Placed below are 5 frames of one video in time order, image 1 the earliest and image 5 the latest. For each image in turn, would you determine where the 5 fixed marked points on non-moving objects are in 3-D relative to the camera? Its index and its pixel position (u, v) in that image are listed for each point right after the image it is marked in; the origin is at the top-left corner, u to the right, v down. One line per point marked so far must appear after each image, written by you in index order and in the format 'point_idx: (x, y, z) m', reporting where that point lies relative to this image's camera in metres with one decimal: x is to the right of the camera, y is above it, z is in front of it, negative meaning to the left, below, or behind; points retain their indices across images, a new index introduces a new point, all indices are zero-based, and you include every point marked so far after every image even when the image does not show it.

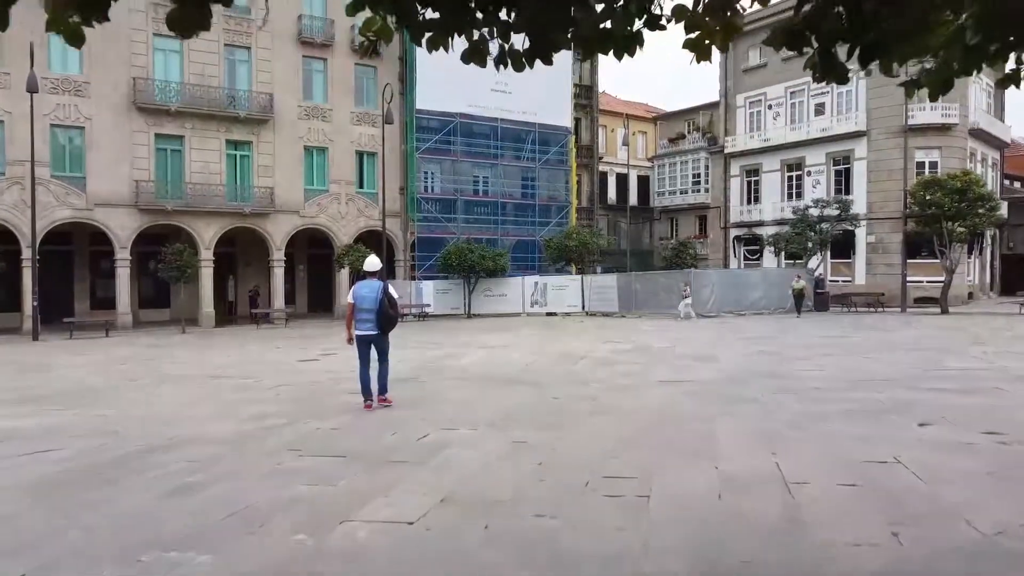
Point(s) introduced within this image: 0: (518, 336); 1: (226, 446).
0: (+0.1, -1.0, +18.6) m
1: (-1.9, -1.1, +6.6) m
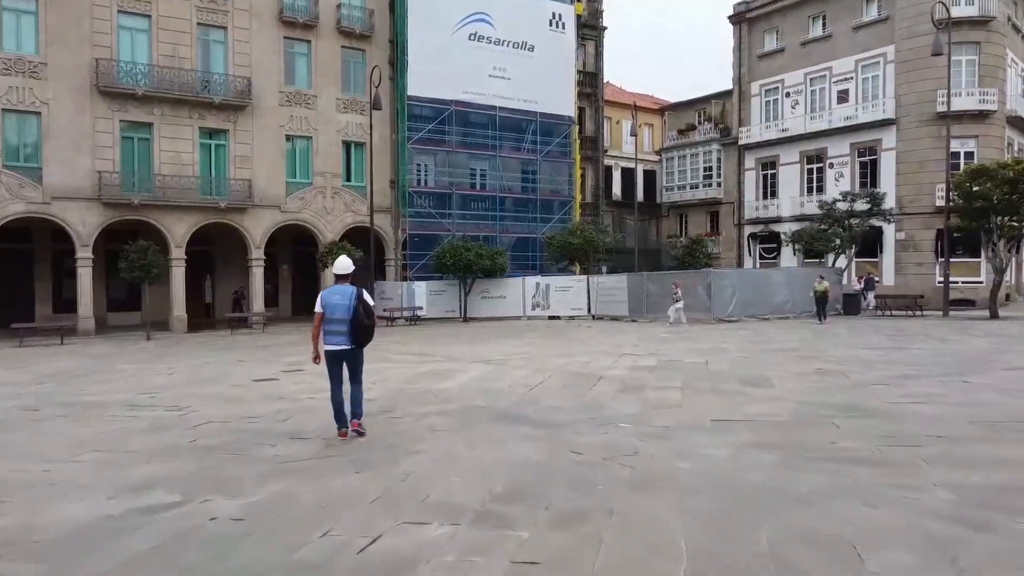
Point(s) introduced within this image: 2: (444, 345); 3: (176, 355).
0: (+0.1, -1.0, +16.0) m
1: (-1.9, -1.1, +4.0) m
2: (-1.2, -1.1, +17.6) m
3: (-6.4, -1.3, +18.2) m
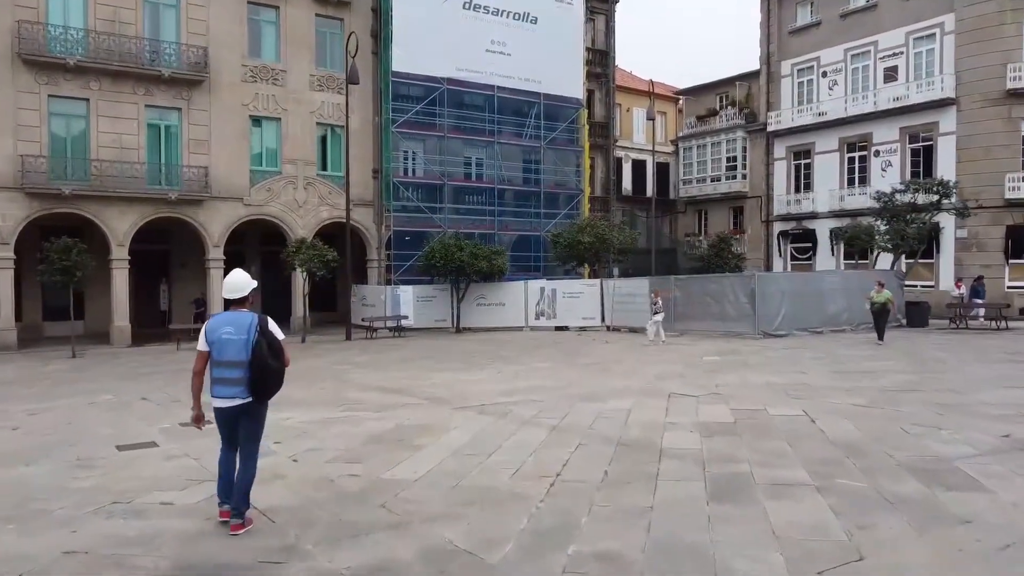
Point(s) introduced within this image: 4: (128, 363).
0: (+0.1, -1.2, +11.8) m
1: (-1.9, -1.3, -0.1) m
2: (-1.2, -1.2, +13.4) m
3: (-6.4, -1.4, +14.1) m
4: (-7.3, -1.4, +18.1) m
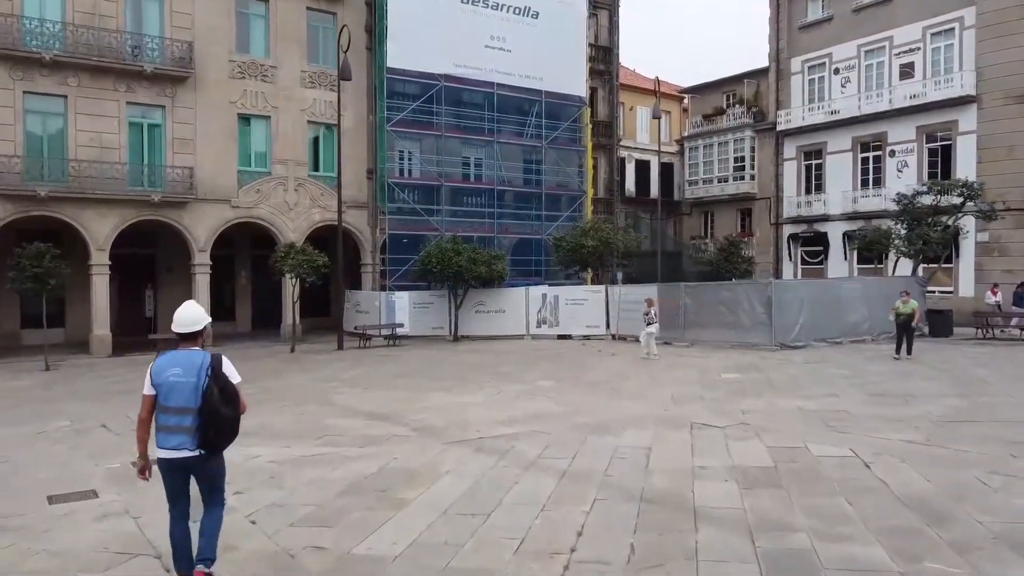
0: (+0.2, -1.3, +10.7) m
1: (-1.8, -1.4, -1.3) m
2: (-1.2, -1.4, +12.3) m
3: (-6.4, -1.6, +12.9) m
4: (-7.3, -1.6, +17.0) m
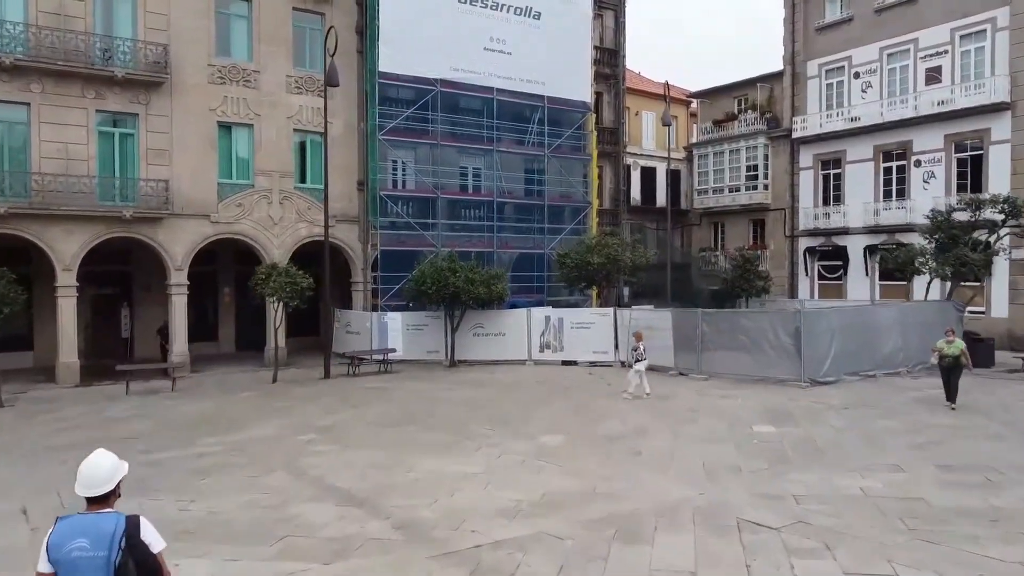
0: (+0.2, -1.8, +9.0) m
1: (-1.8, -1.9, -3.0) m
2: (-1.2, -1.9, +10.5) m
3: (-6.4, -2.1, +11.1) m
4: (-7.2, -2.1, +15.2) m
